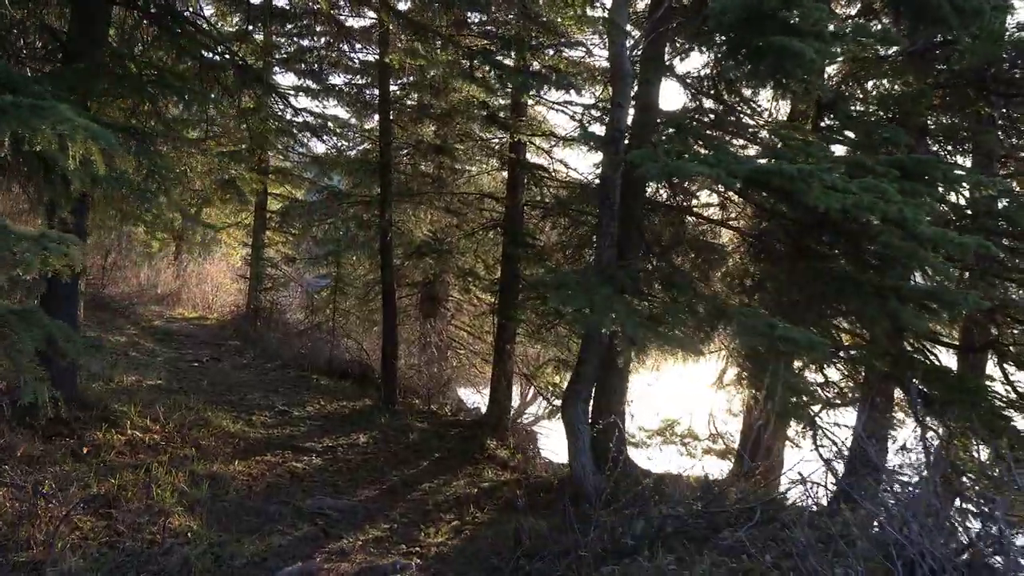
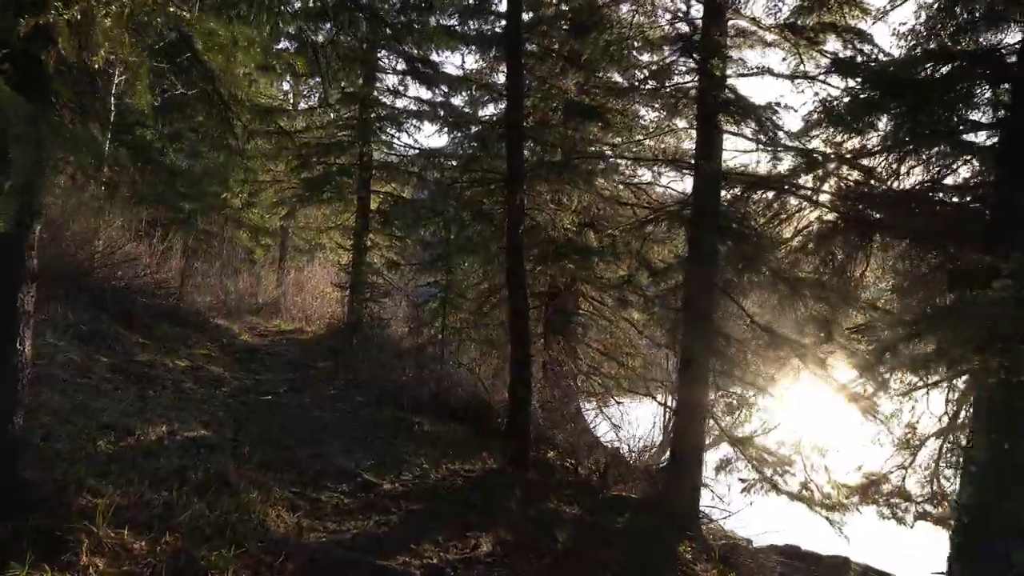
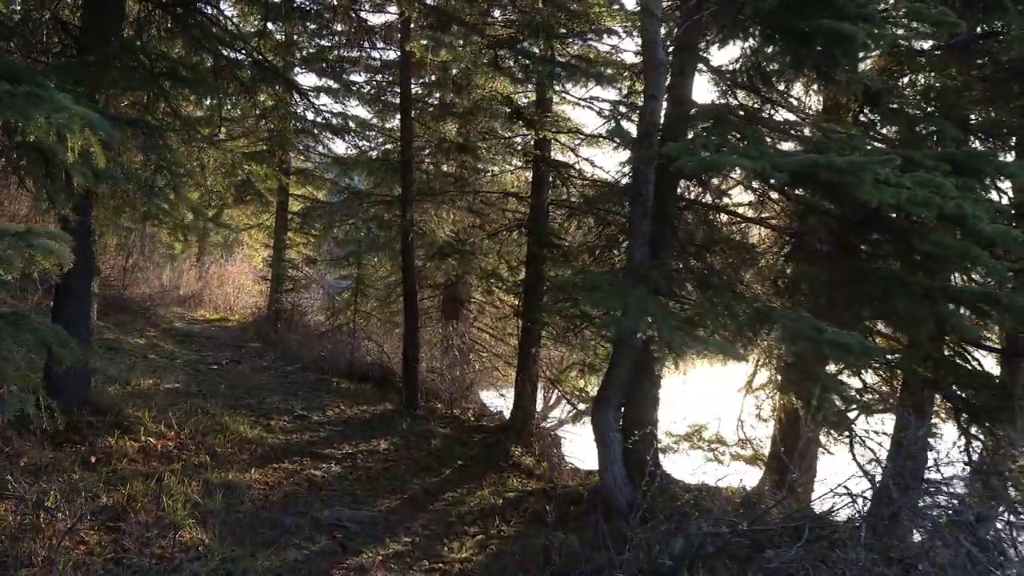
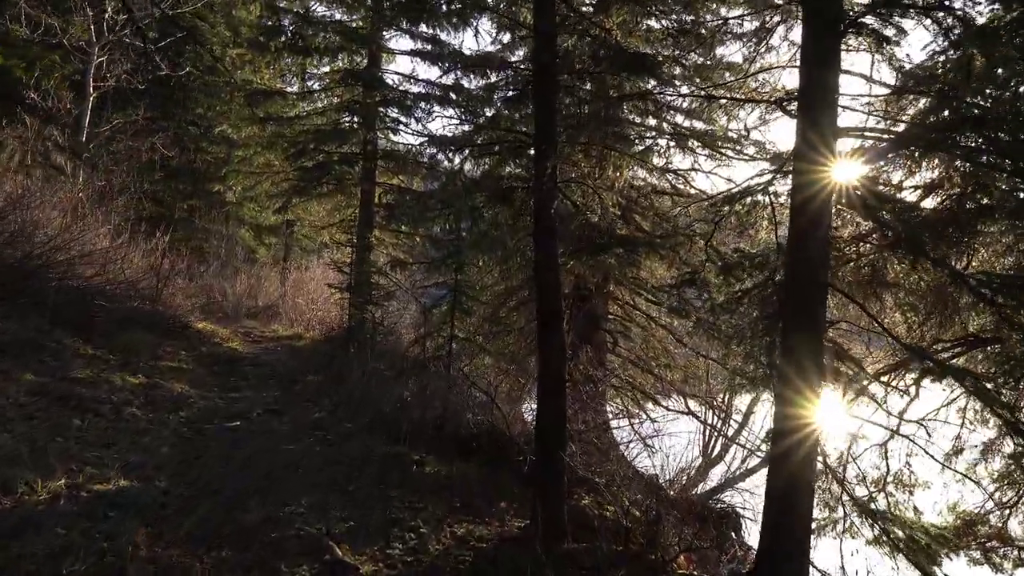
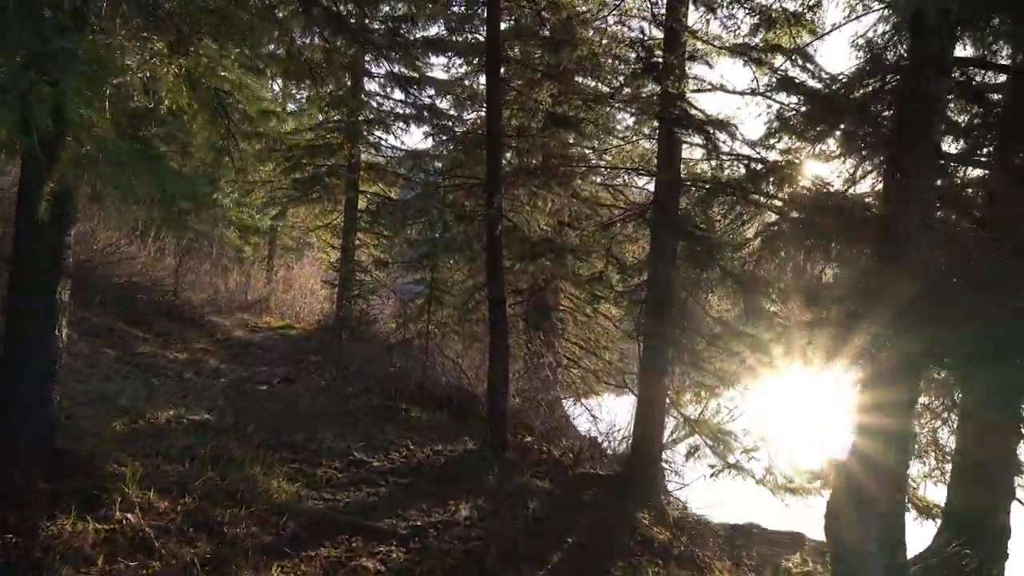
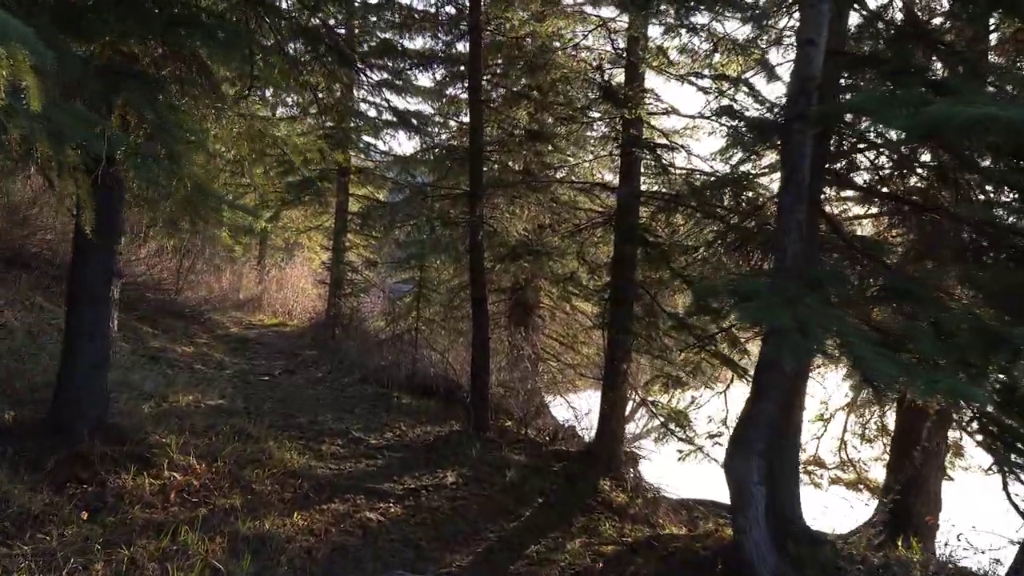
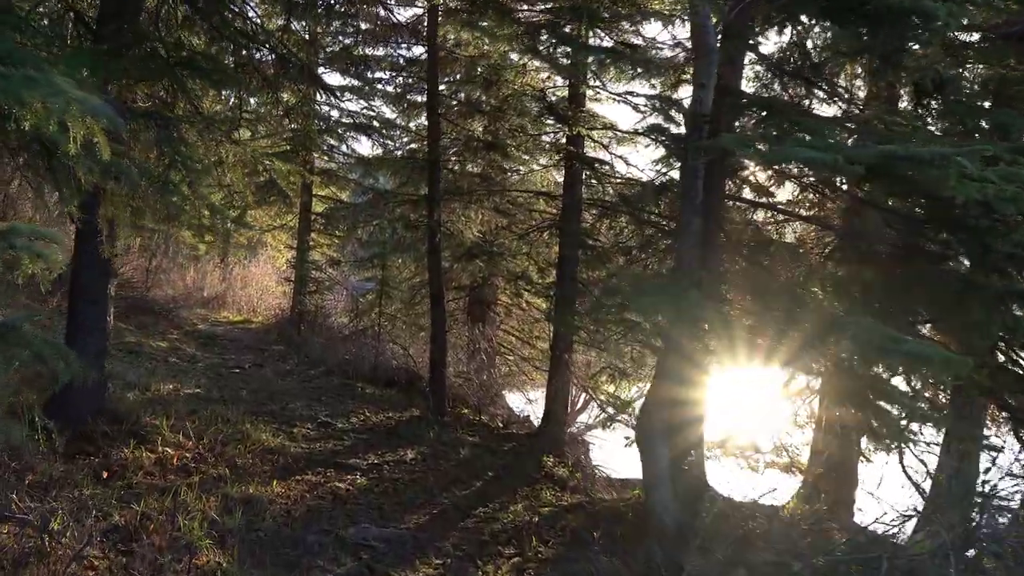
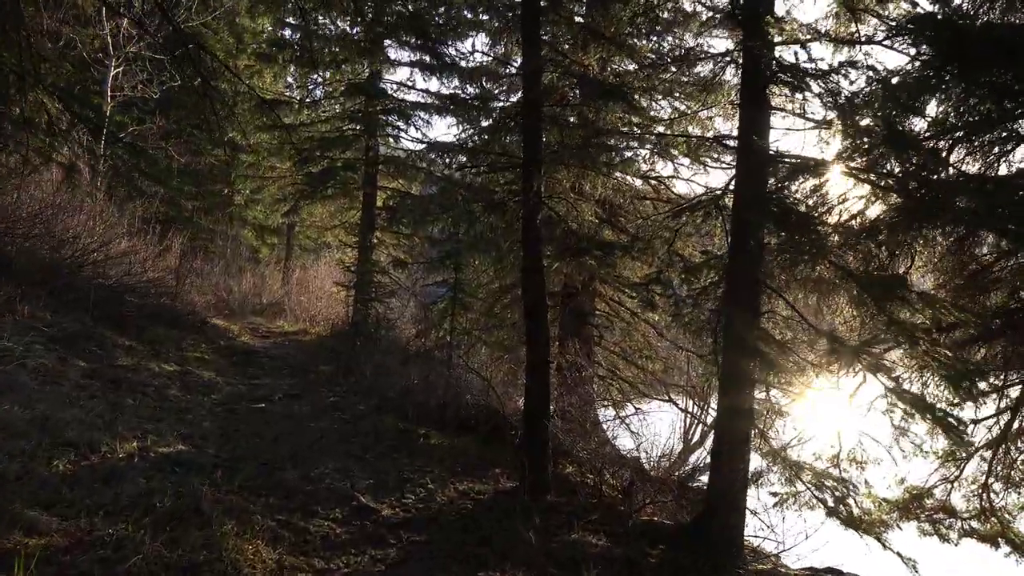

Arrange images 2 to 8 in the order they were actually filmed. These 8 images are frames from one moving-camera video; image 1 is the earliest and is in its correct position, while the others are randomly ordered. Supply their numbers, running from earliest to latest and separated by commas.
3, 7, 6, 5, 2, 8, 4
